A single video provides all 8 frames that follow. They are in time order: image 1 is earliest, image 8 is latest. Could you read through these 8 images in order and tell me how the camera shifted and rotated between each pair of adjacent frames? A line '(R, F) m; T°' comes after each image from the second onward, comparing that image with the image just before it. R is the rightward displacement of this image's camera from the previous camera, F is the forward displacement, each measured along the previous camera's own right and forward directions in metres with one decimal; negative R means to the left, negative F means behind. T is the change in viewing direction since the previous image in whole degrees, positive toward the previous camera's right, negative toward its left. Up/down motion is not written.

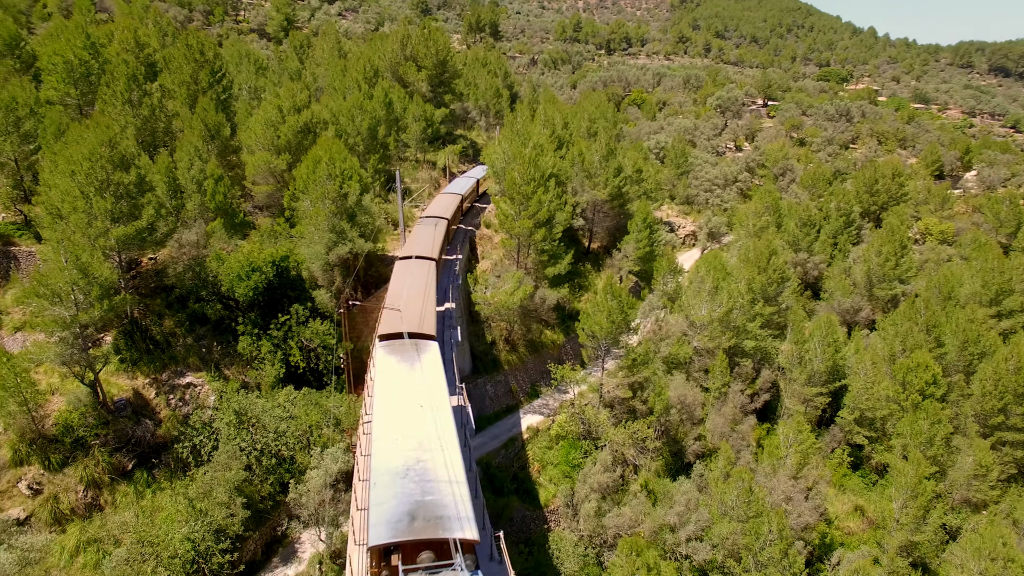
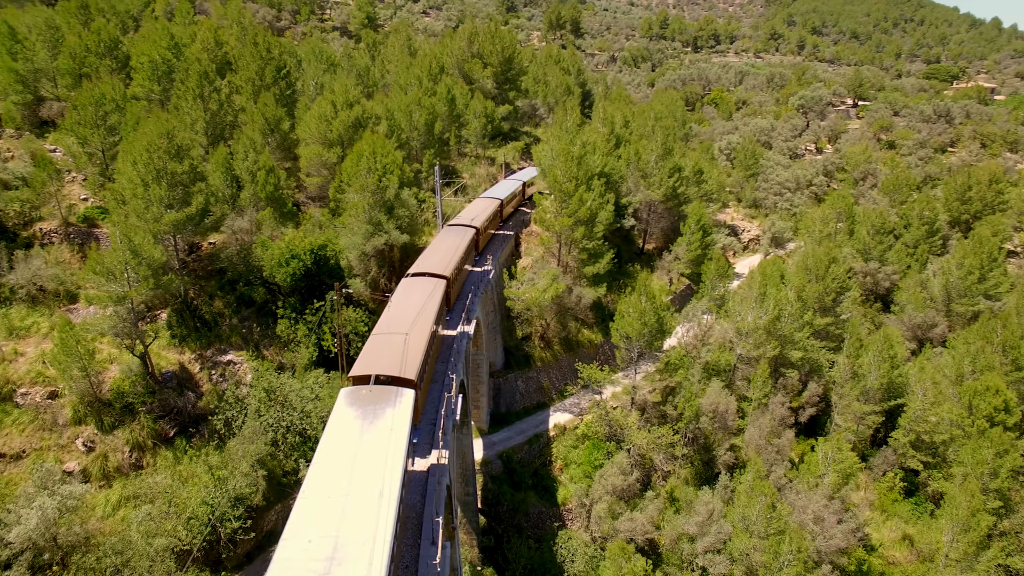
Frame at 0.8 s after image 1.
(+2.3, 0.0) m; -7°
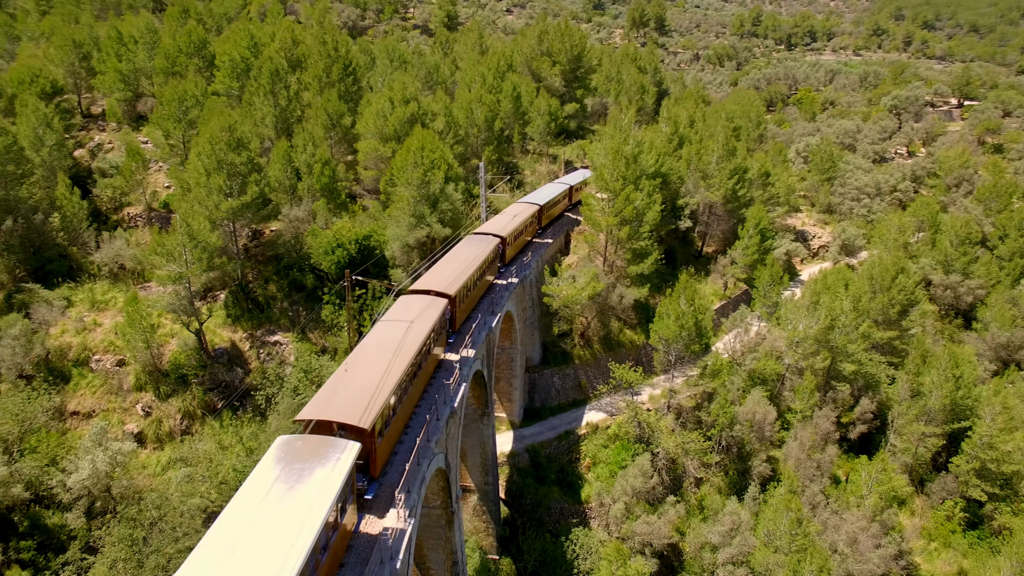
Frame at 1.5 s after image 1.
(+2.1, -0.2) m; -7°
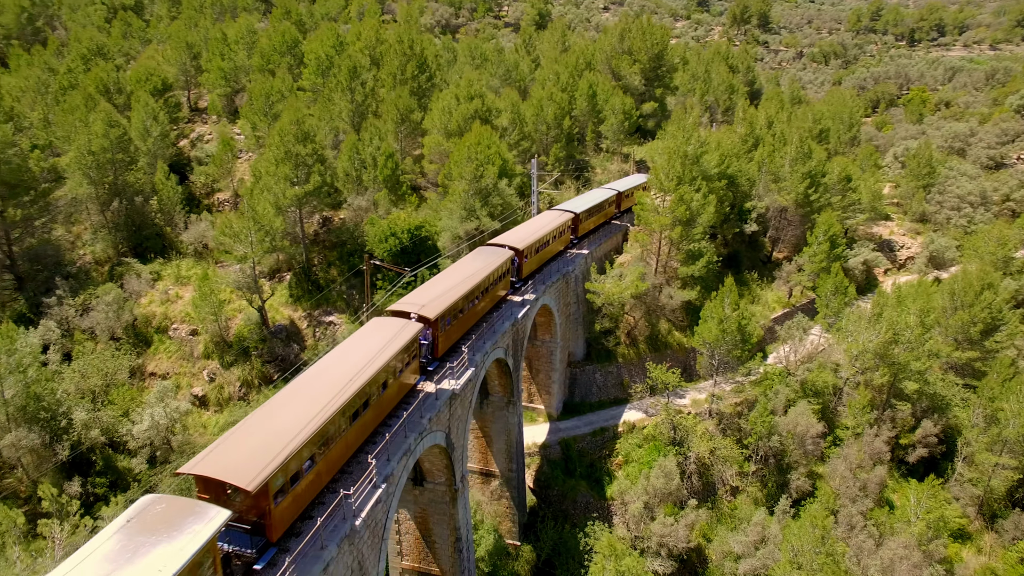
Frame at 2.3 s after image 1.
(+2.5, -0.5) m; -8°
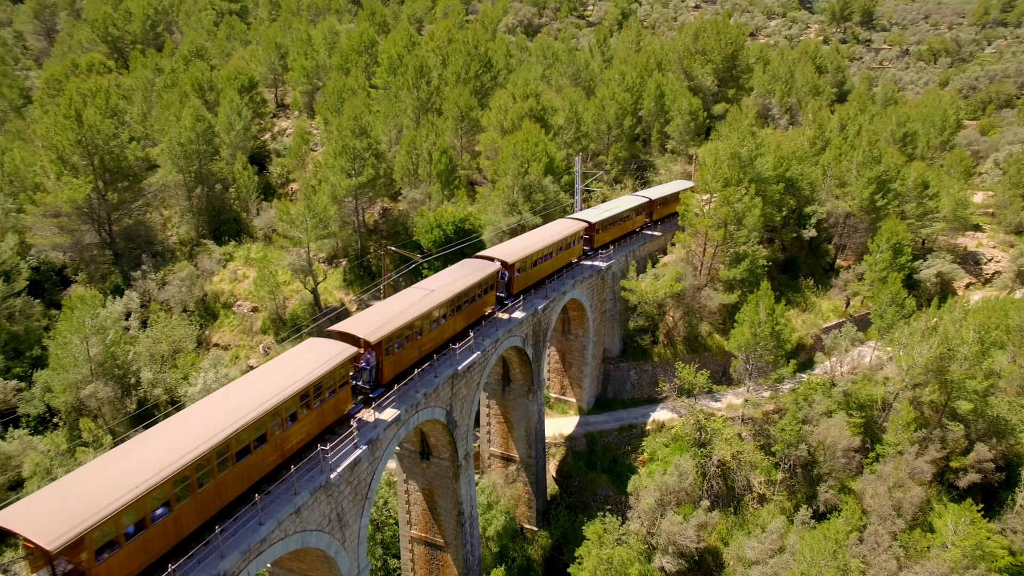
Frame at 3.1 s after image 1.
(+2.5, -0.7) m; -8°
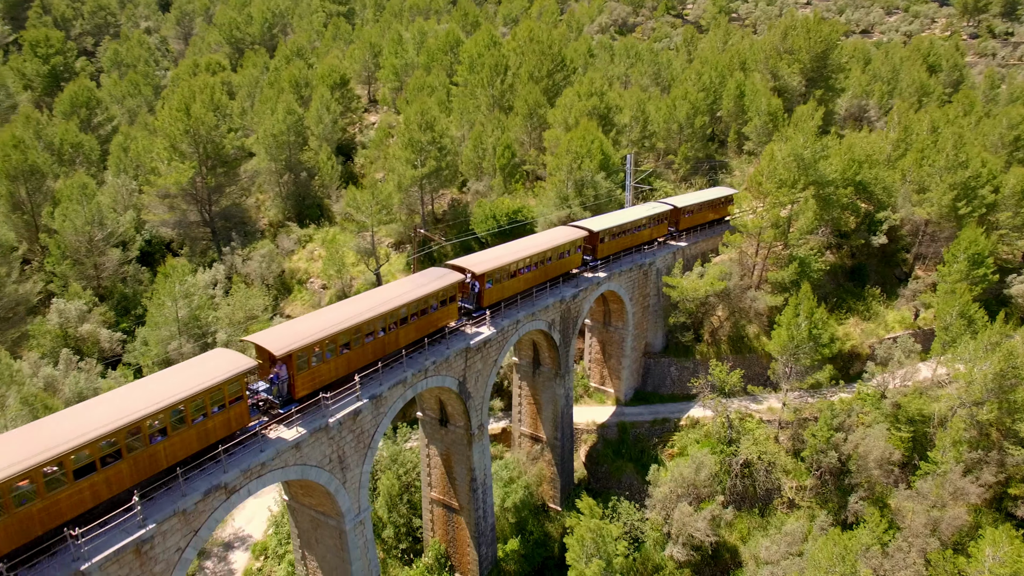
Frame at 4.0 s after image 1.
(+2.8, -1.2) m; -9°
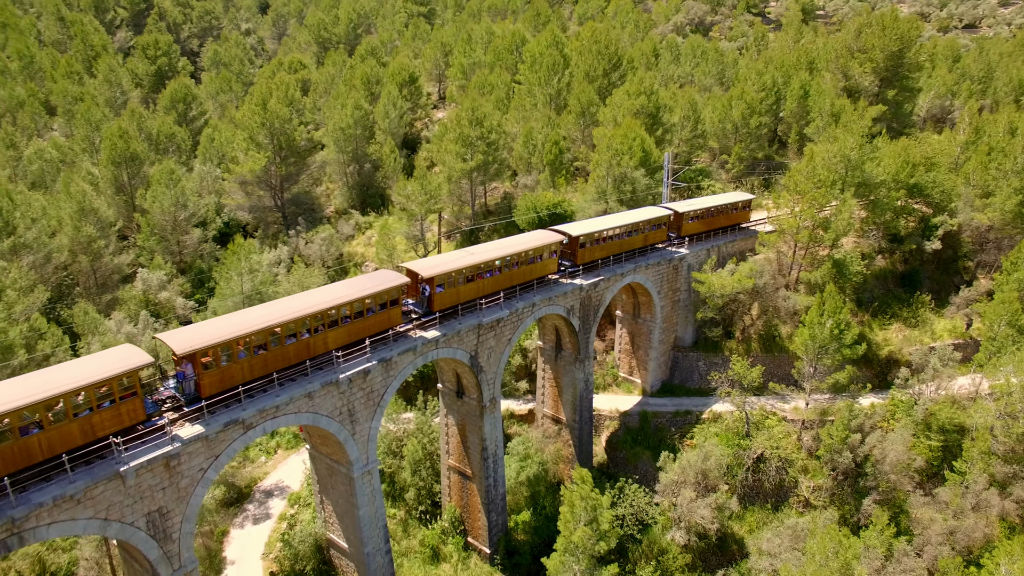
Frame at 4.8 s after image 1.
(+2.5, -1.5) m; -7°
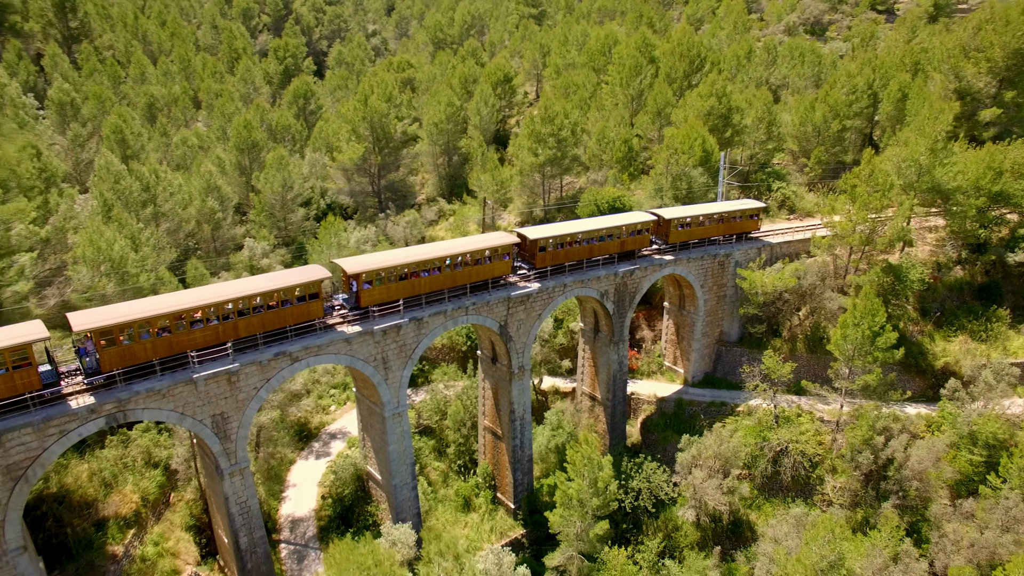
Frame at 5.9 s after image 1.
(+3.5, -2.4) m; -10°
